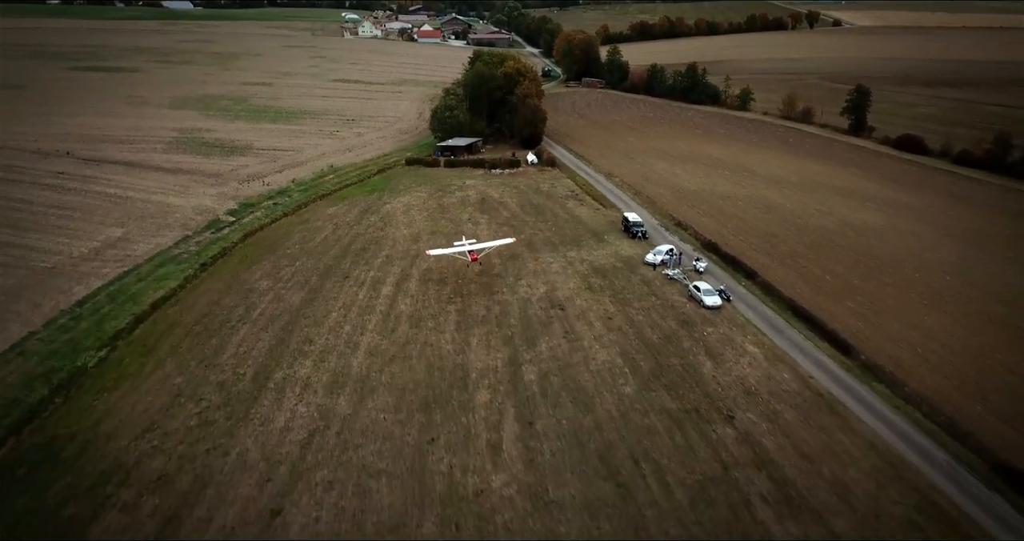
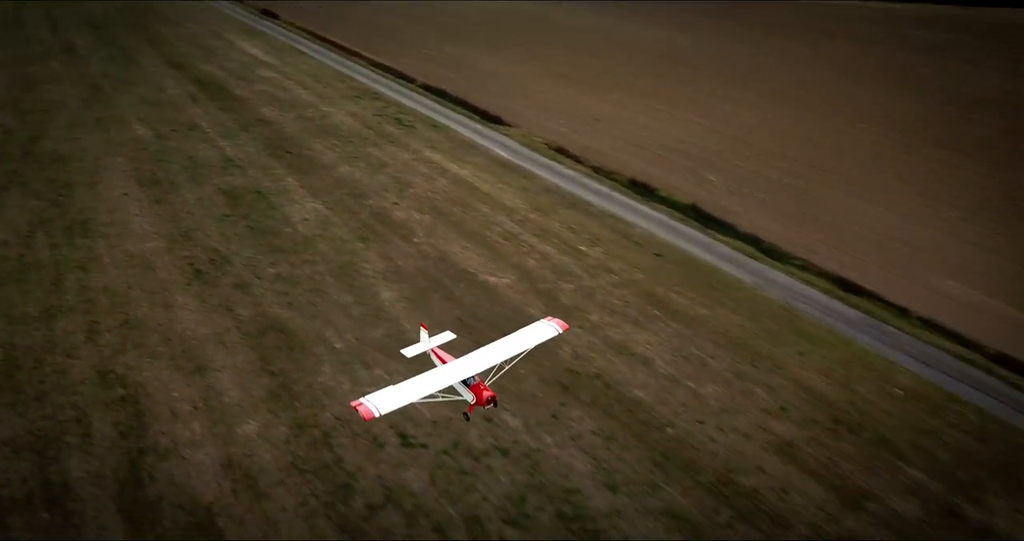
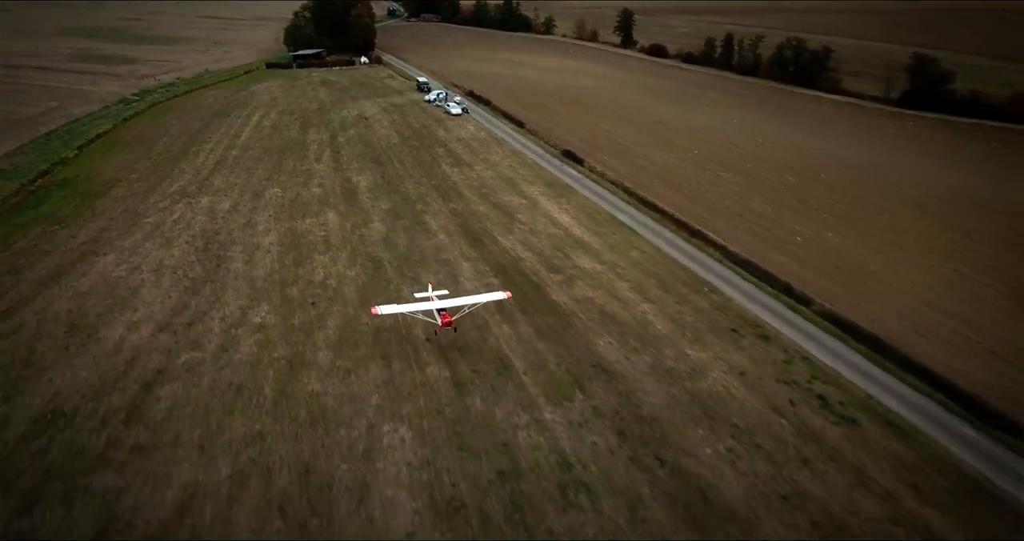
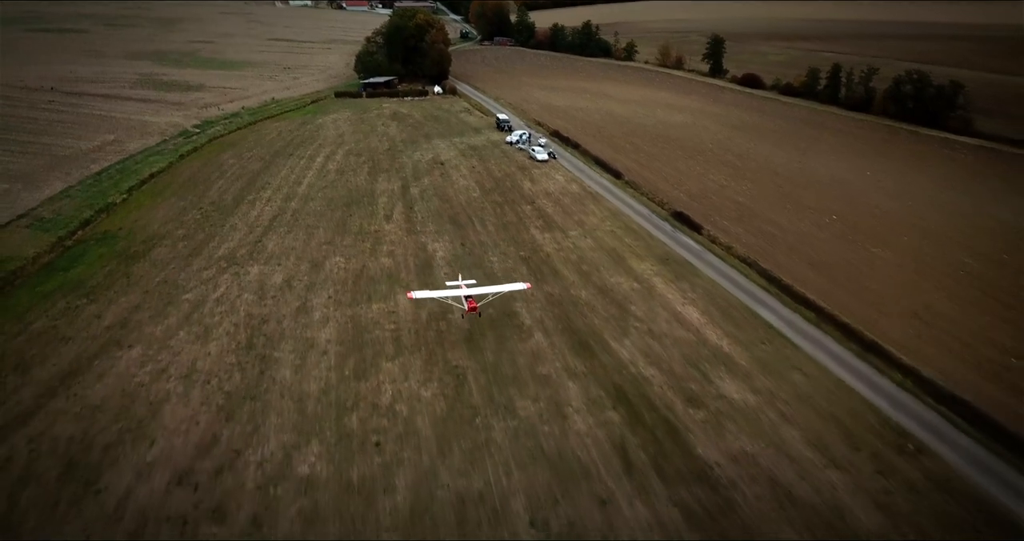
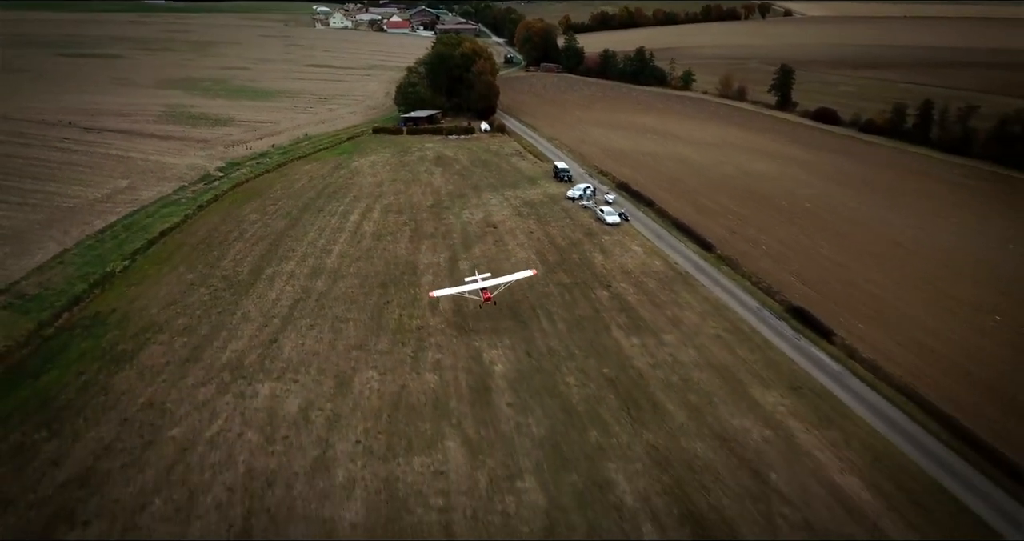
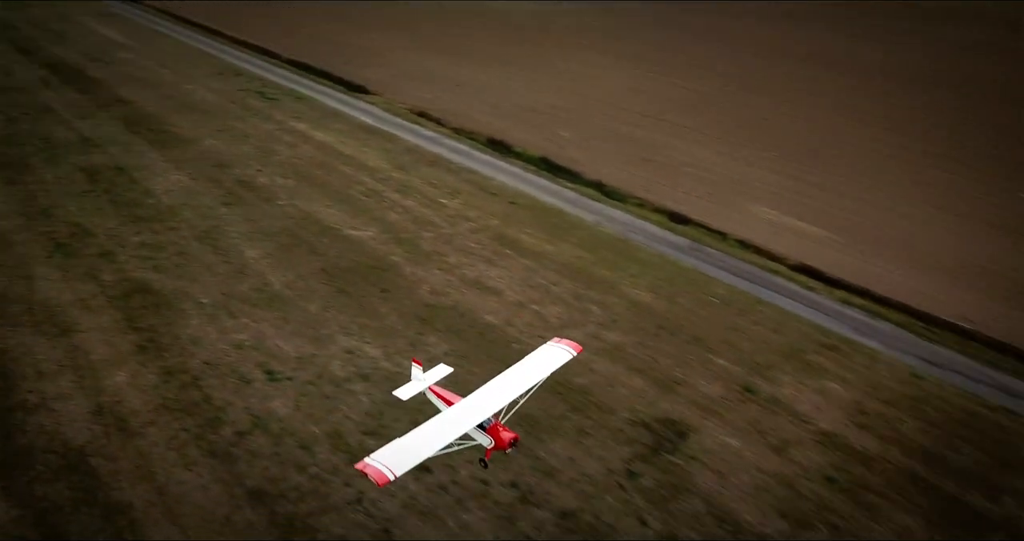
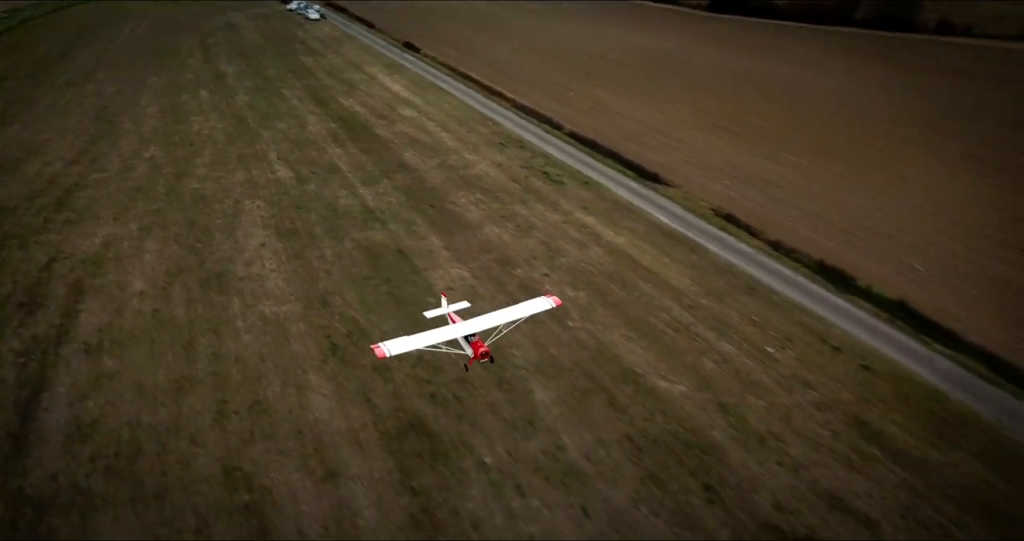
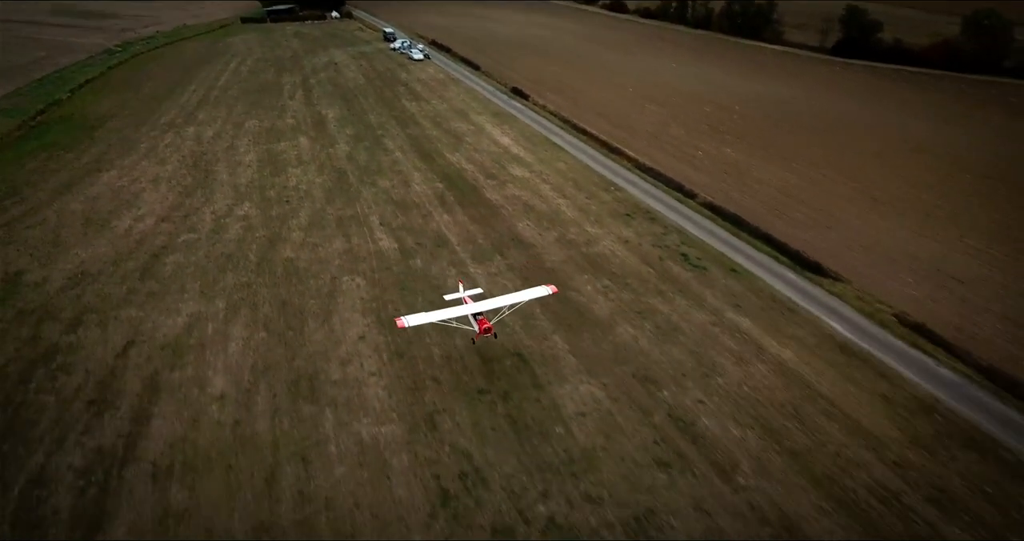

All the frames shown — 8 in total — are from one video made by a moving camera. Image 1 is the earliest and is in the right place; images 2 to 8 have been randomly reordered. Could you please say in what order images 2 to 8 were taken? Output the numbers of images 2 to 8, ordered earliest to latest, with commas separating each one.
5, 4, 3, 8, 7, 2, 6
